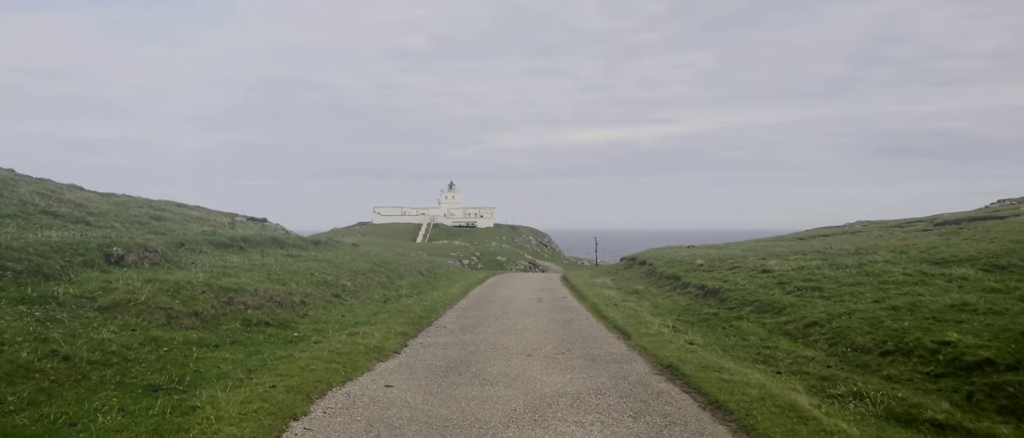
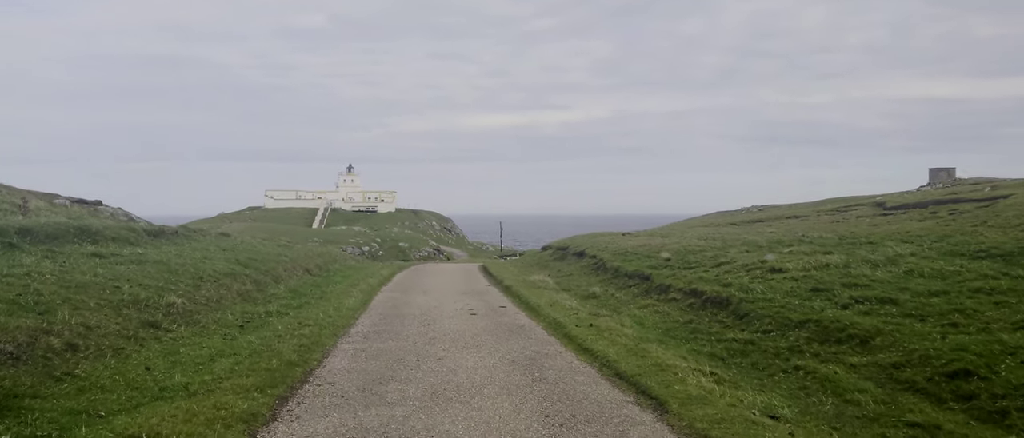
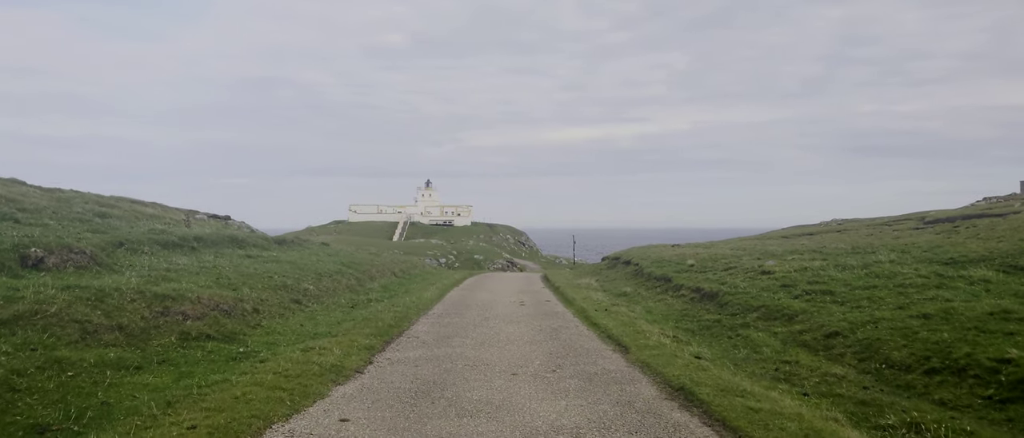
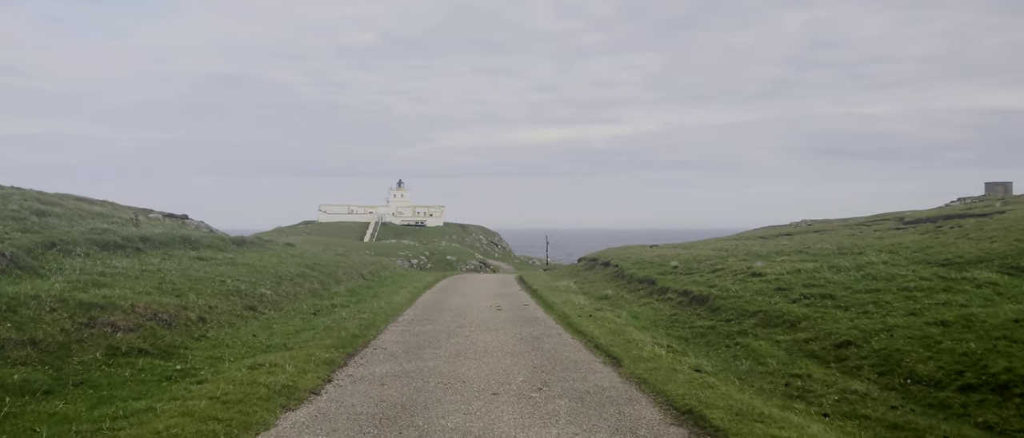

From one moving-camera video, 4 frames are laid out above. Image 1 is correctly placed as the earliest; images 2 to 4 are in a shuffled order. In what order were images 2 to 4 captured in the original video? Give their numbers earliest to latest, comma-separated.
3, 4, 2
